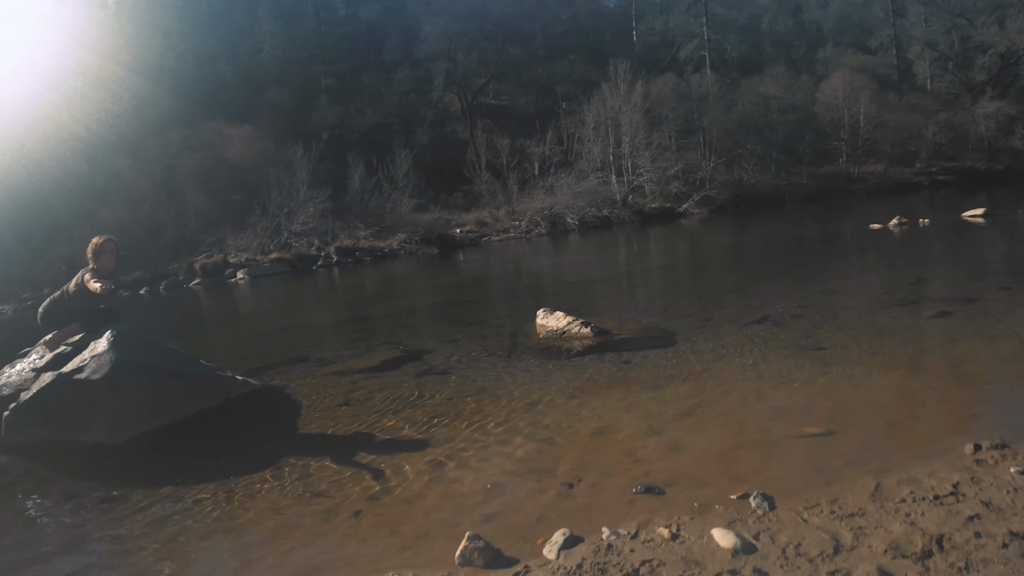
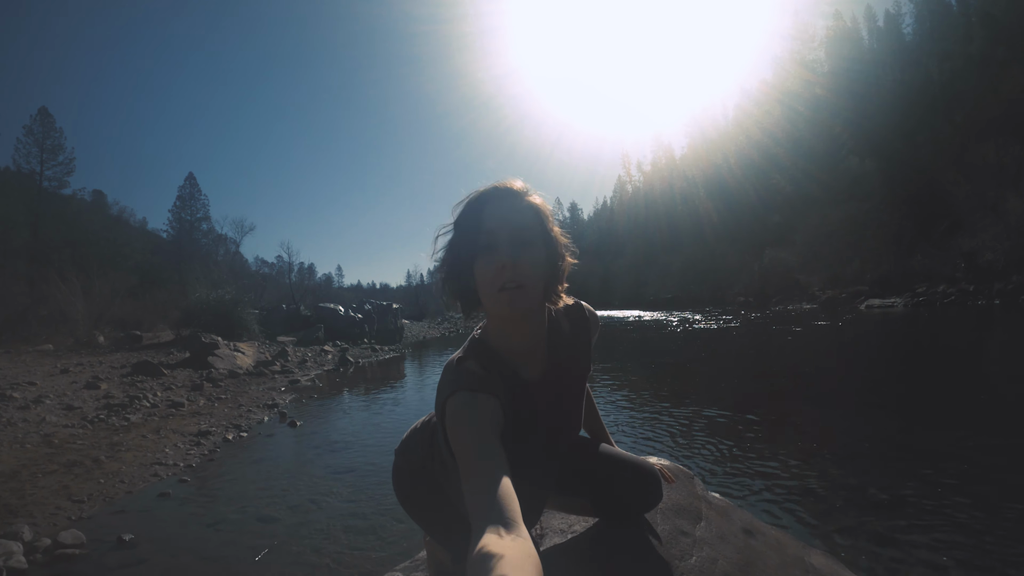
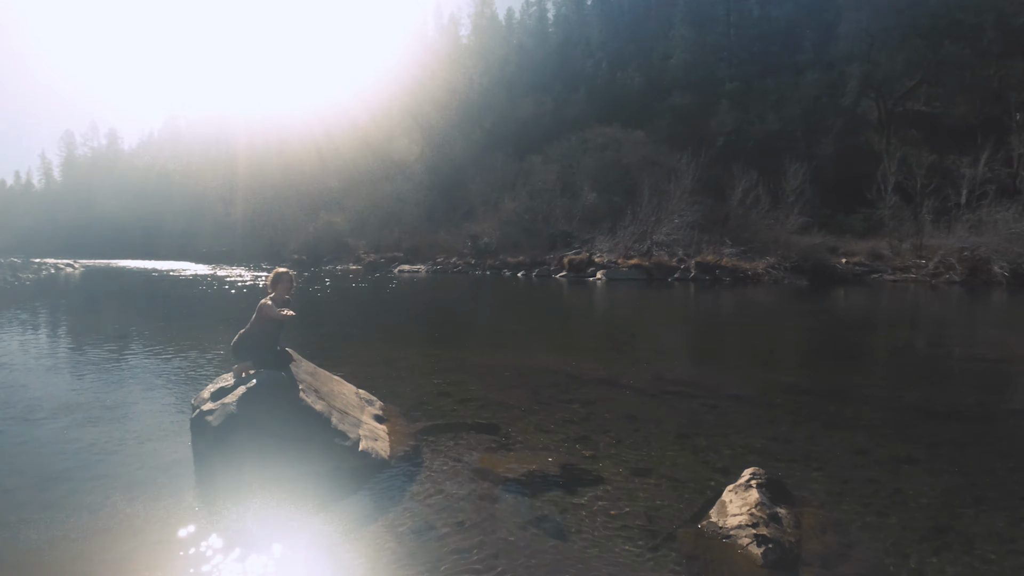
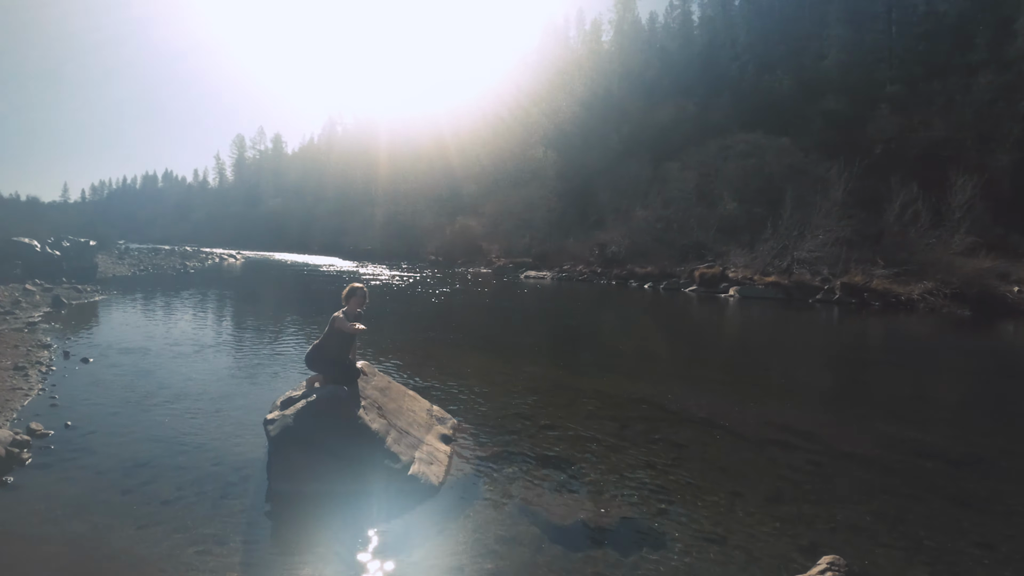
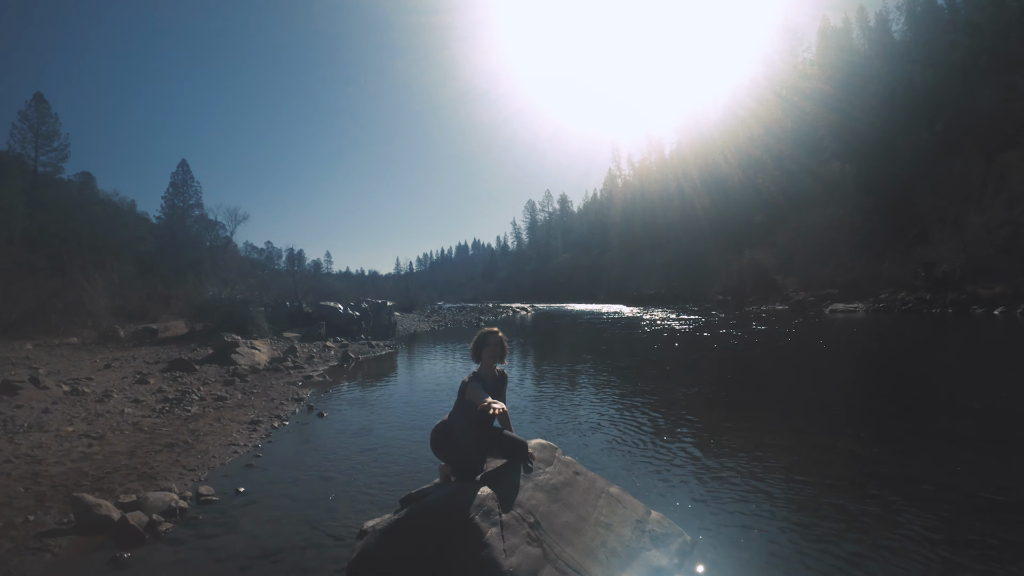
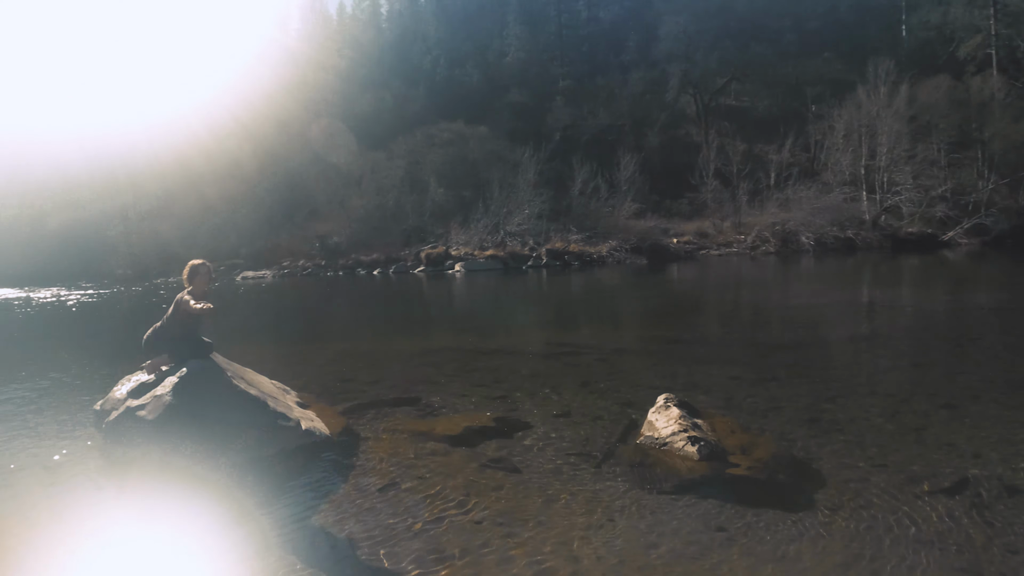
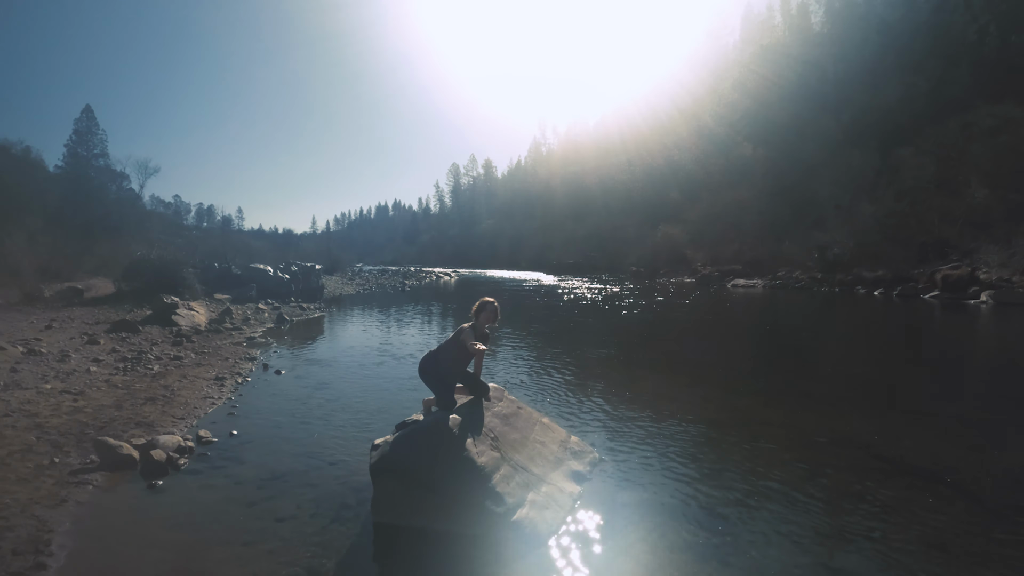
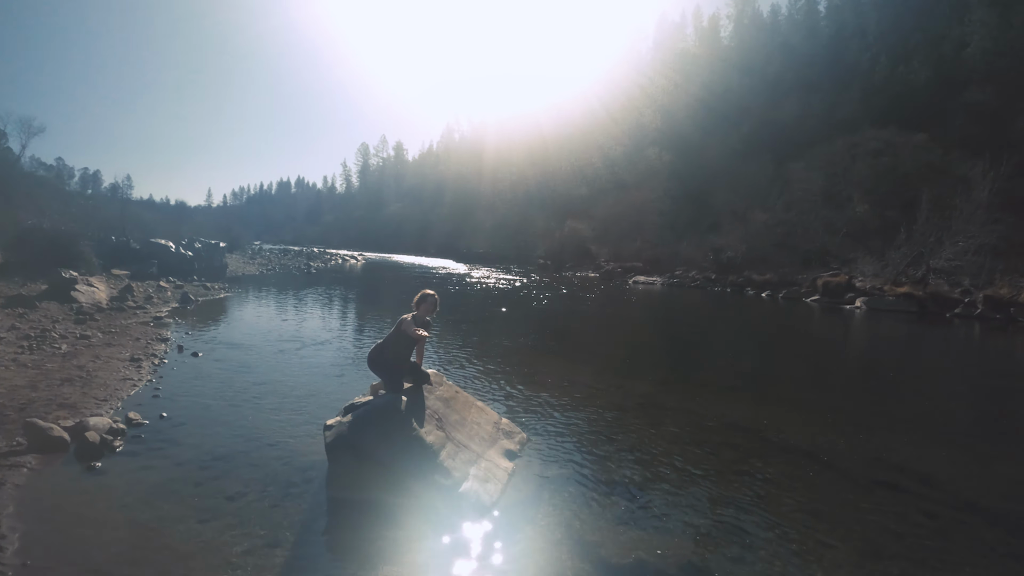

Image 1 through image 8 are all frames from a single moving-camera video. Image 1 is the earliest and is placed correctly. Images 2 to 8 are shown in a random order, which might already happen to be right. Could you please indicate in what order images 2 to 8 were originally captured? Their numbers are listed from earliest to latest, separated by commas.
6, 3, 4, 8, 7, 5, 2
